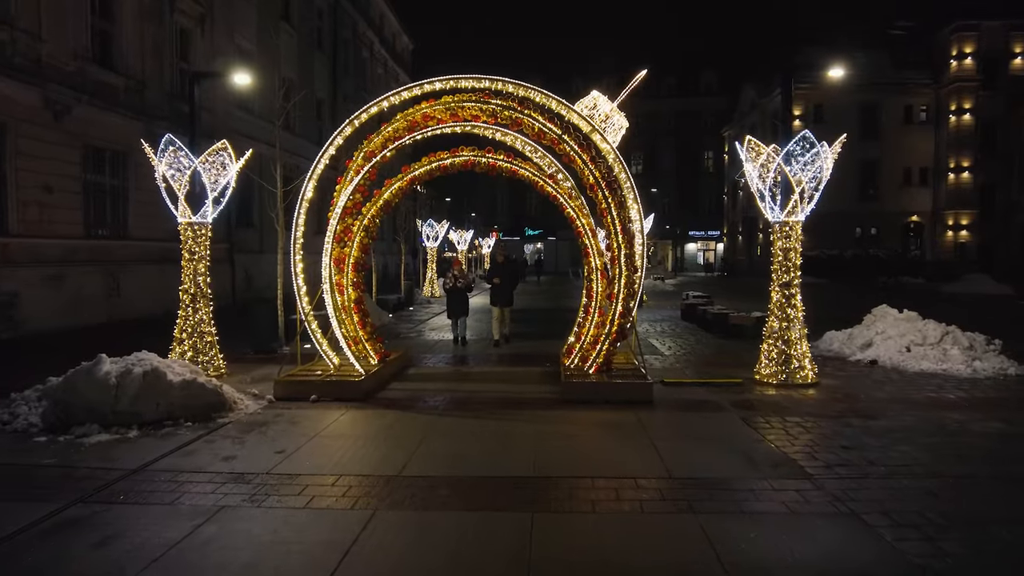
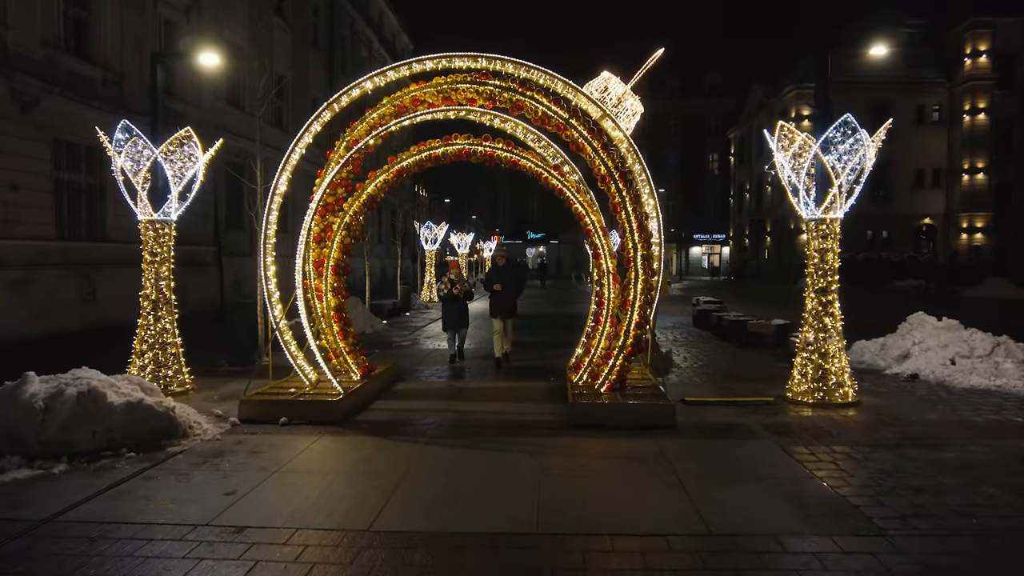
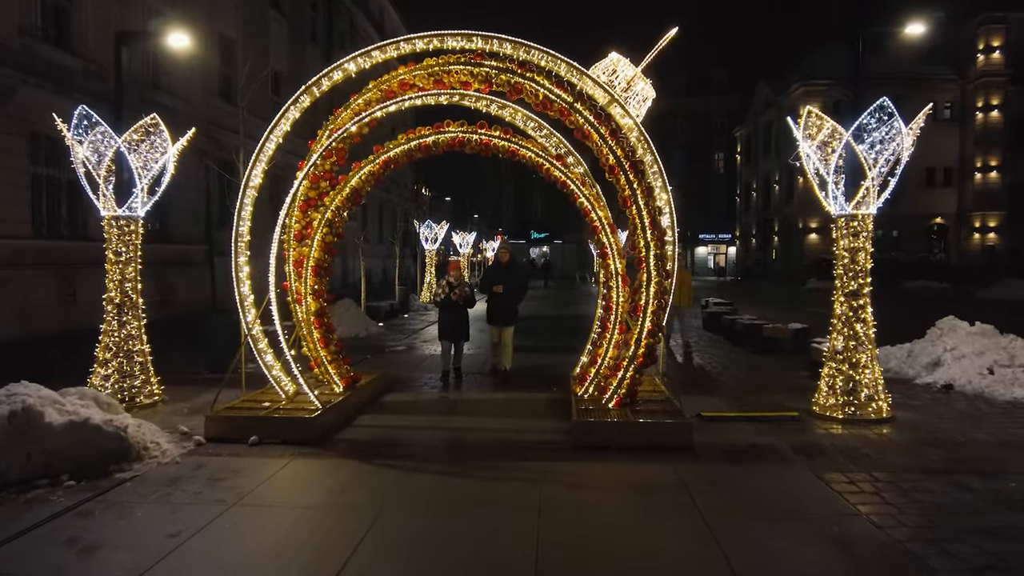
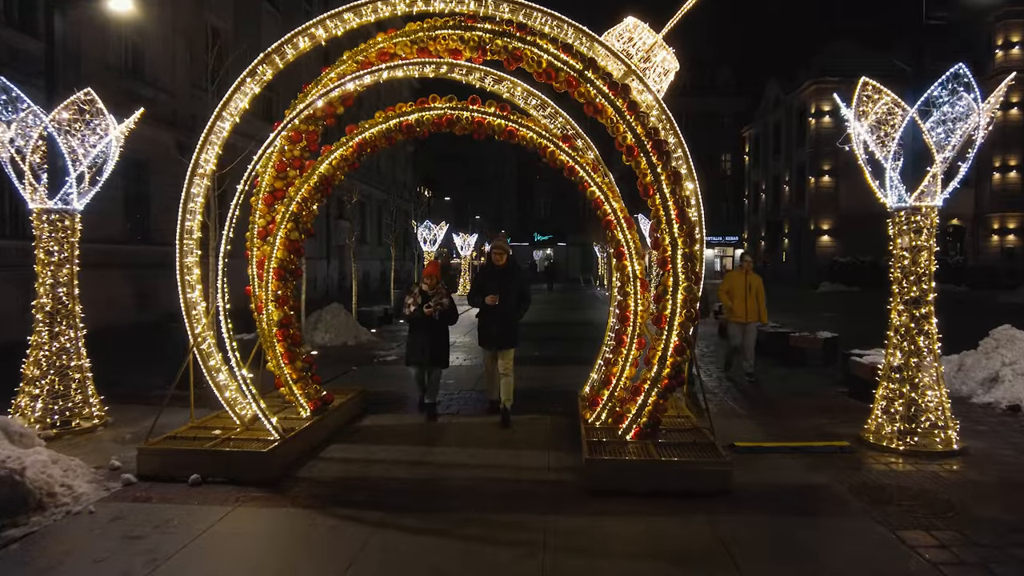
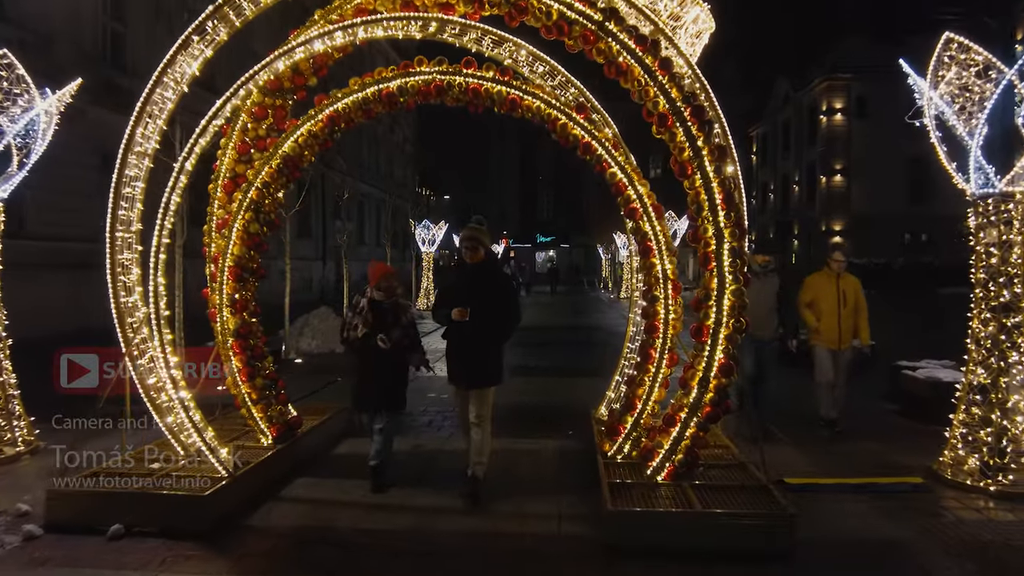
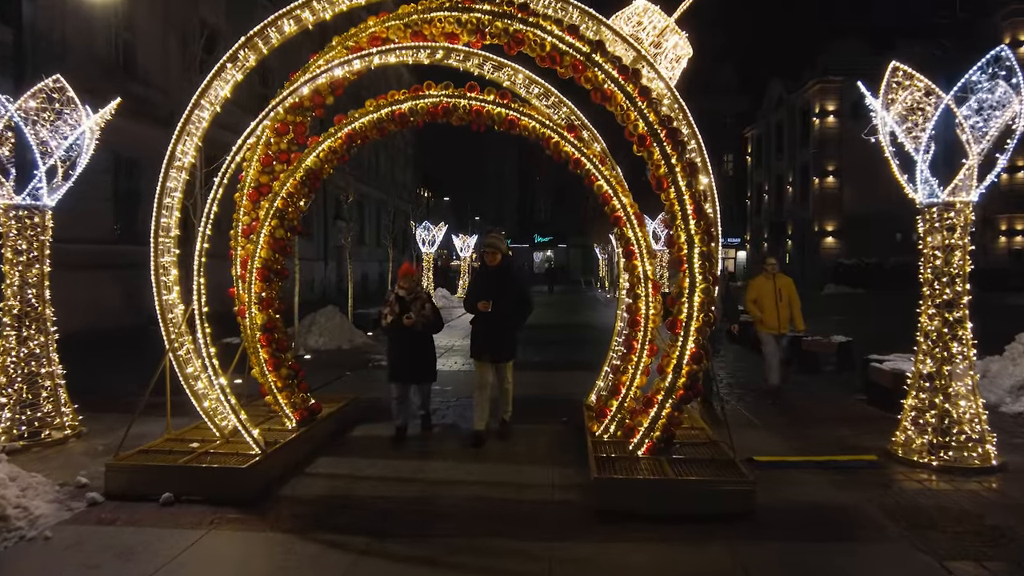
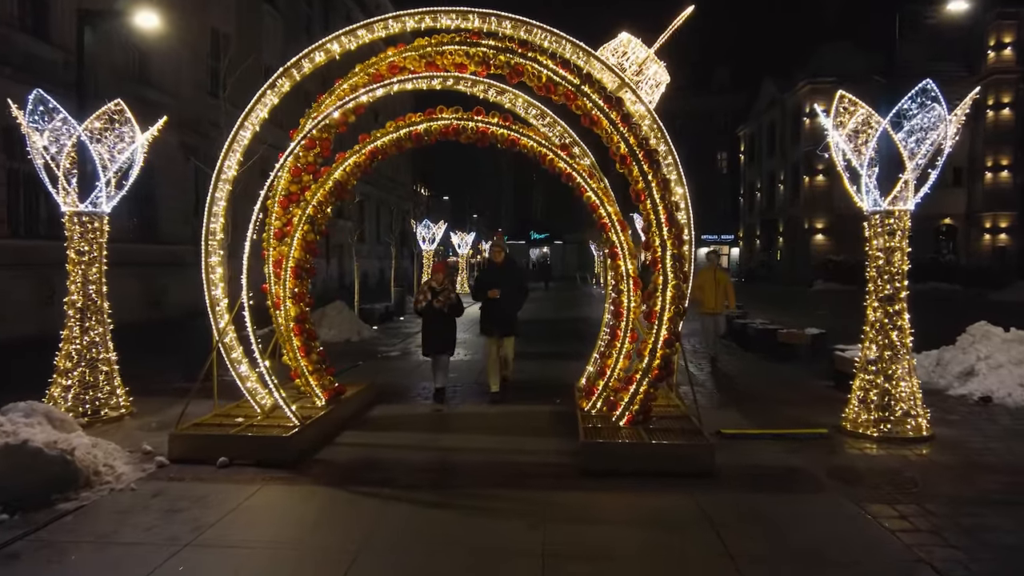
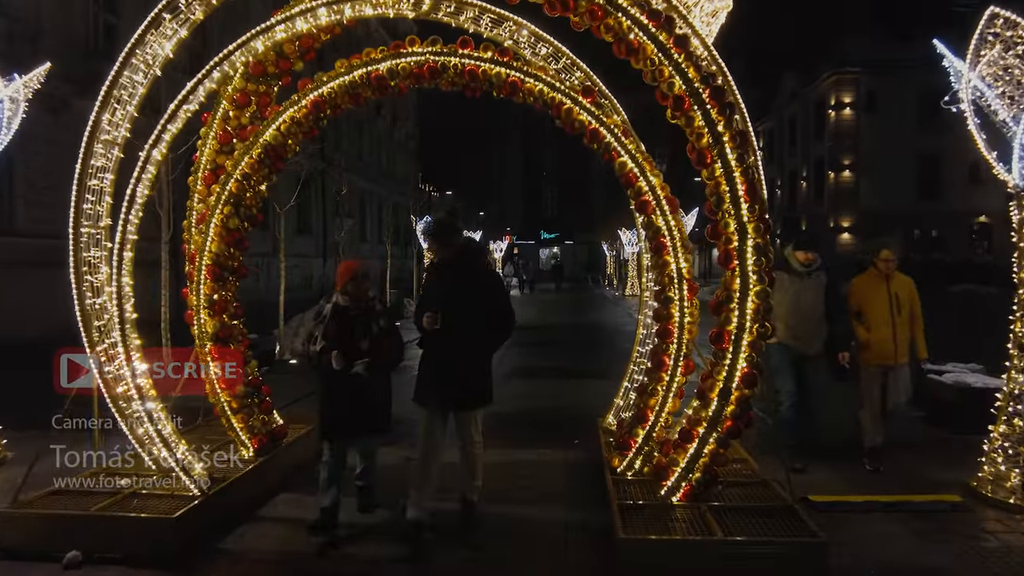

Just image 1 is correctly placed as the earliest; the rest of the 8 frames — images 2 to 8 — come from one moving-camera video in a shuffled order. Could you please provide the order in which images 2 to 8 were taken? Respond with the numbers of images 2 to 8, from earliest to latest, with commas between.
2, 3, 7, 4, 6, 5, 8
